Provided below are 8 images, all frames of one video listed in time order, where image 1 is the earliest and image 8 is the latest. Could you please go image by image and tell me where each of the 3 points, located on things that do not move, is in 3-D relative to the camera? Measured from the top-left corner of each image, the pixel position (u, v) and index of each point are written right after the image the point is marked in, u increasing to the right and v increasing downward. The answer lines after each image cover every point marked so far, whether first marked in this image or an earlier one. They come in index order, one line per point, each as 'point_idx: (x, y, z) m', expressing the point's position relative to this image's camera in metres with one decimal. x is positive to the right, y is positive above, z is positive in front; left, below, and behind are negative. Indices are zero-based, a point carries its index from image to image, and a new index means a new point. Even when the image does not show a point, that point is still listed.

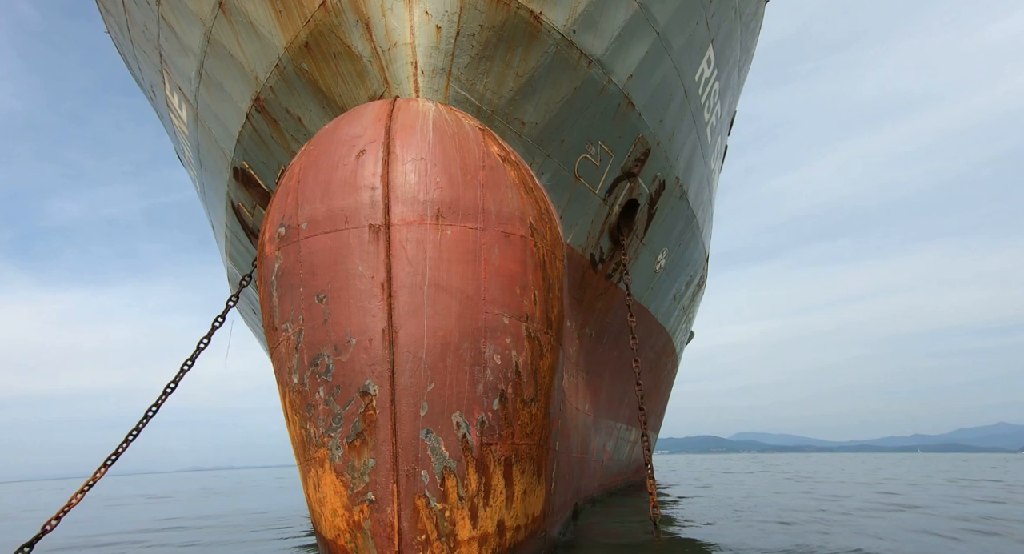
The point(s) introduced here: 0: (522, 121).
0: (0.0, +0.9, +3.3) m
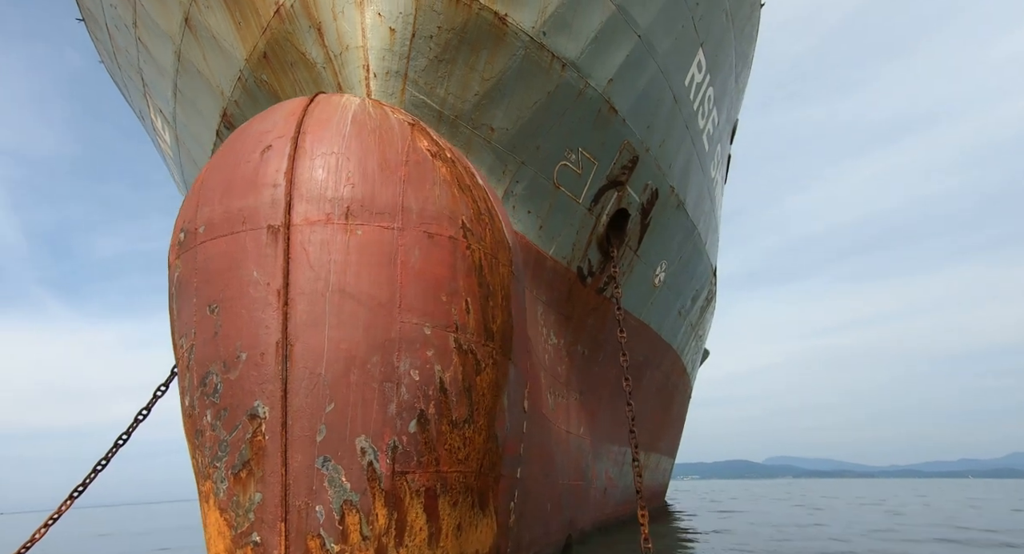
0: (-0.1, +0.8, +3.2) m
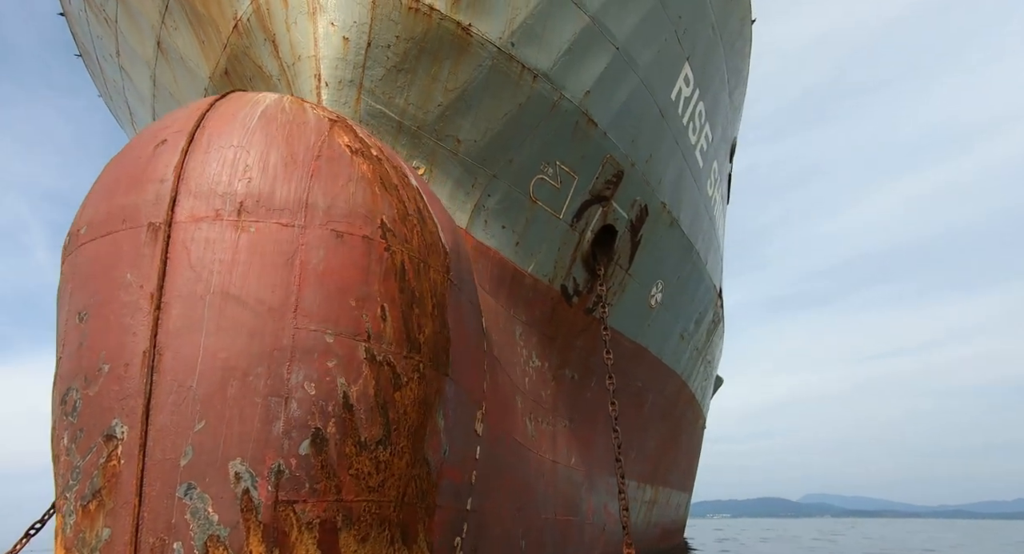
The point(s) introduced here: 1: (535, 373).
0: (-0.3, +0.7, +3.0) m
1: (+0.1, -0.6, +3.7) m
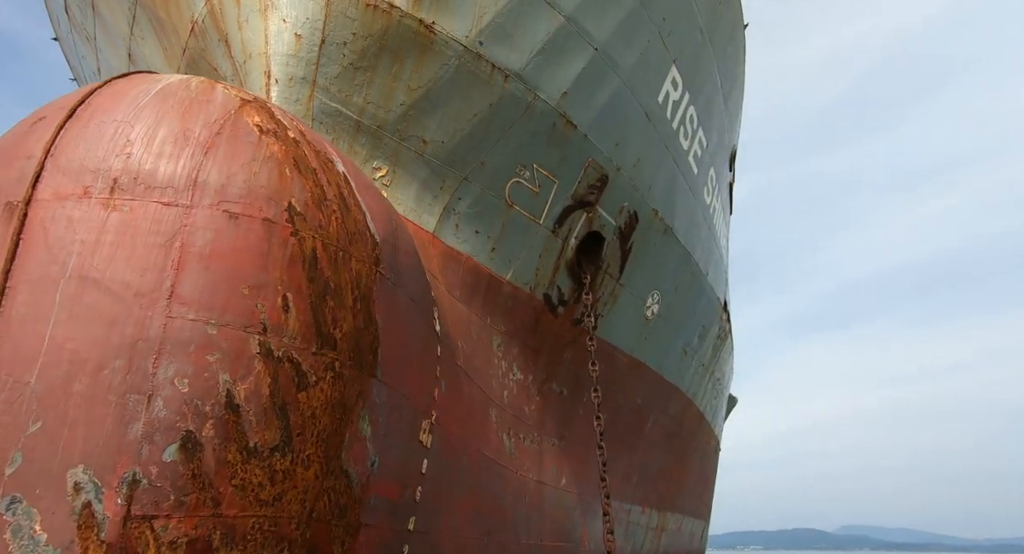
0: (-0.5, +0.7, +2.9) m
1: (0.0, -0.7, +3.6) m
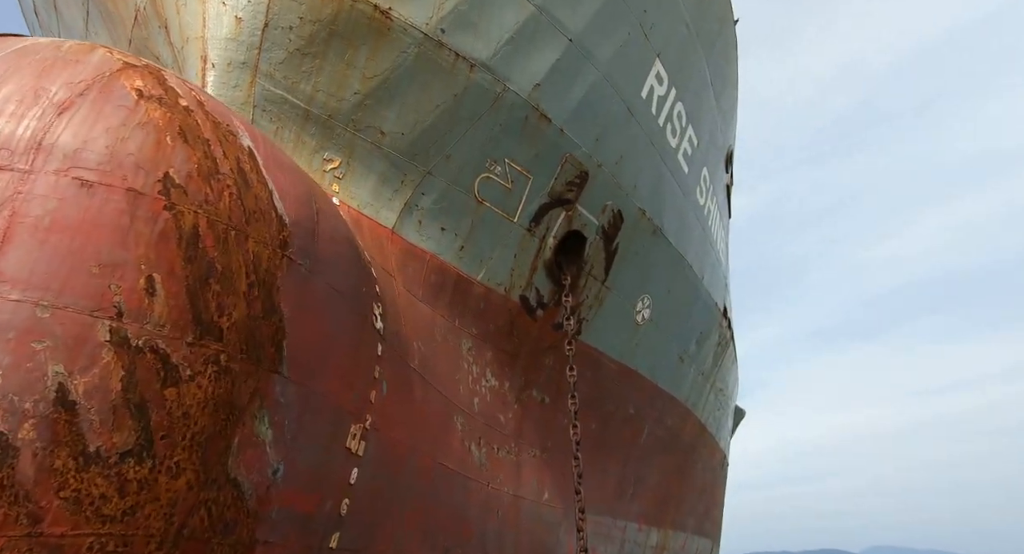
0: (-0.6, +0.7, +2.8) m
1: (-0.1, -0.7, +3.4) m
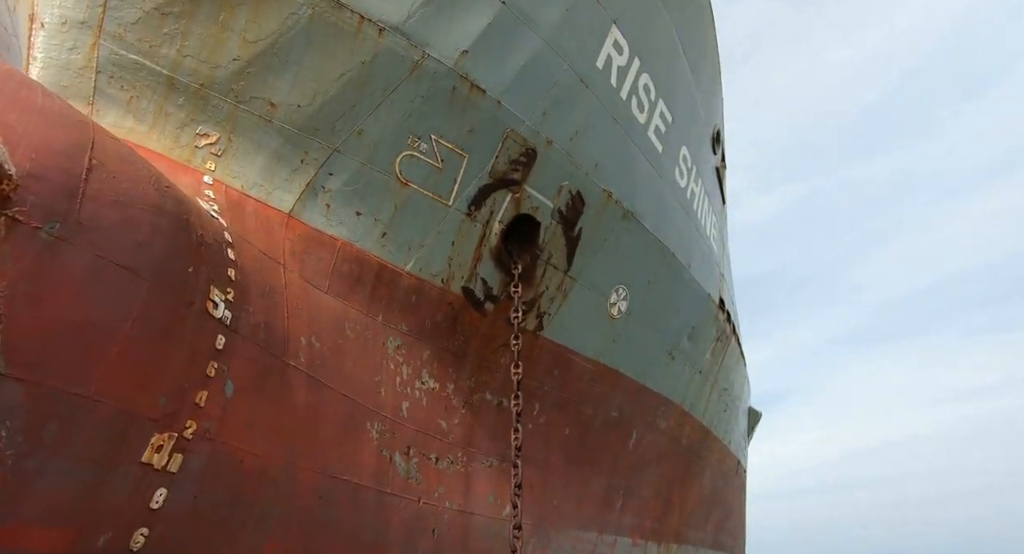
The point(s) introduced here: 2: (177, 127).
0: (-1.0, +0.7, +2.4) m
1: (-0.4, -0.6, +3.0) m
2: (-1.3, +0.6, +2.3) m
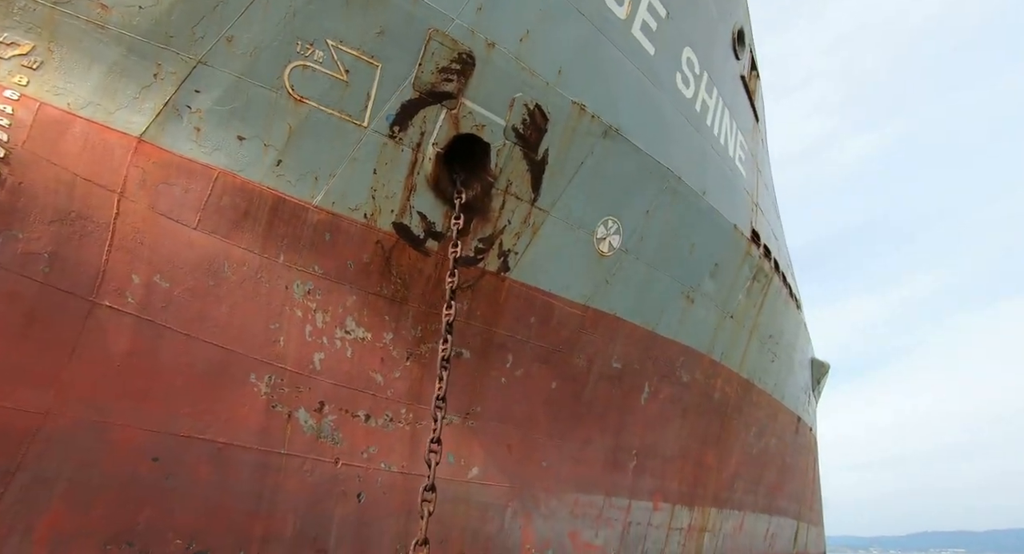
0: (-1.5, +1.0, +2.1) m
1: (-0.7, -0.3, +2.6) m
2: (-1.8, +0.8, +2.0) m
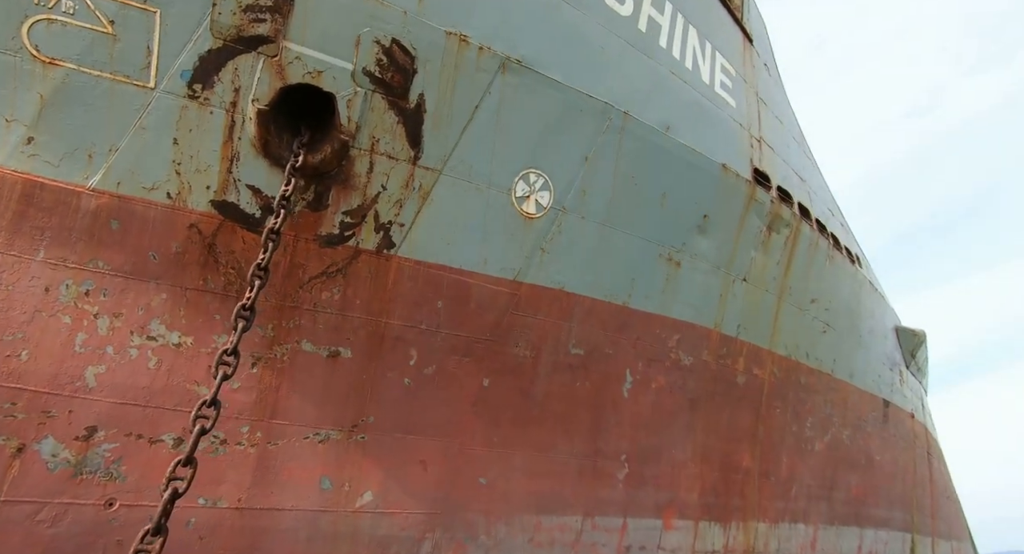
0: (-2.3, +0.9, +1.7) m
1: (-1.3, -0.3, +2.1) m
2: (-2.6, +0.7, +1.7) m
